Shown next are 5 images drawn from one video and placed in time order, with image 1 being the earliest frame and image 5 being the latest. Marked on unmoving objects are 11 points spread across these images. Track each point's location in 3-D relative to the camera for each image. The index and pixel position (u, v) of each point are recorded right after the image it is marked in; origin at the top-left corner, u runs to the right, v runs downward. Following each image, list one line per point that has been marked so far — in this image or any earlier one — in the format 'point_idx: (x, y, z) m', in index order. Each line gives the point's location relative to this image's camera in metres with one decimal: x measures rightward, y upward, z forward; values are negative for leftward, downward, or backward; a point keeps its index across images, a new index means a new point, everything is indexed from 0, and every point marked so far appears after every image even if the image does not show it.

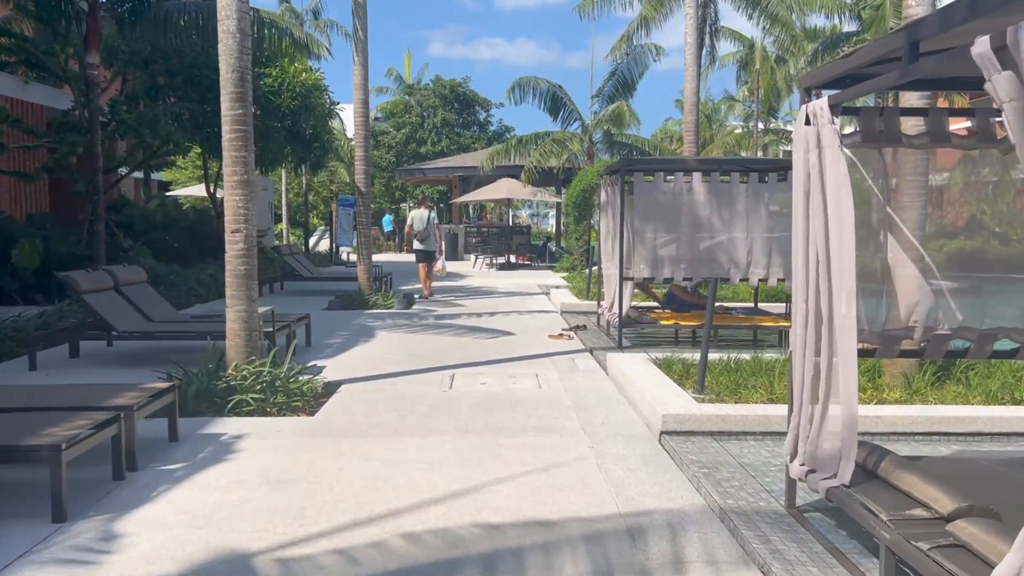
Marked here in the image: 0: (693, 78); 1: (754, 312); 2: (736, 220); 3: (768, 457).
0: (+3.4, +3.9, +15.9) m
1: (+3.4, -0.3, +11.8) m
2: (+2.8, +0.9, +10.7) m
3: (+1.7, -1.2, +5.8) m
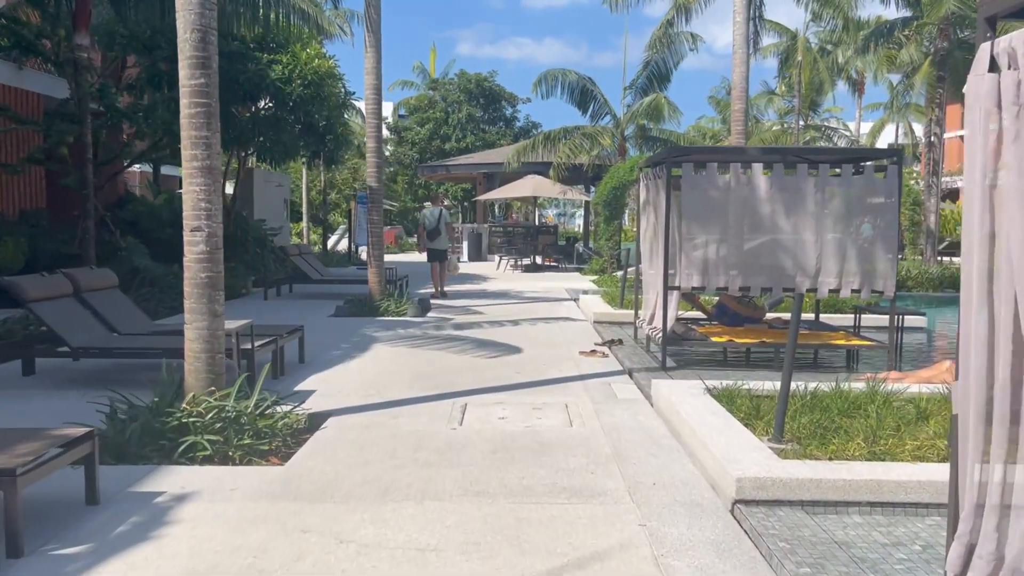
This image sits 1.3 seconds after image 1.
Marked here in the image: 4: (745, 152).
0: (+3.9, +3.8, +14.2) m
1: (+3.7, -0.5, +10.2) m
2: (+3.1, +0.7, +9.1) m
3: (+1.9, -1.3, +4.2) m
4: (+2.5, +1.4, +9.0) m
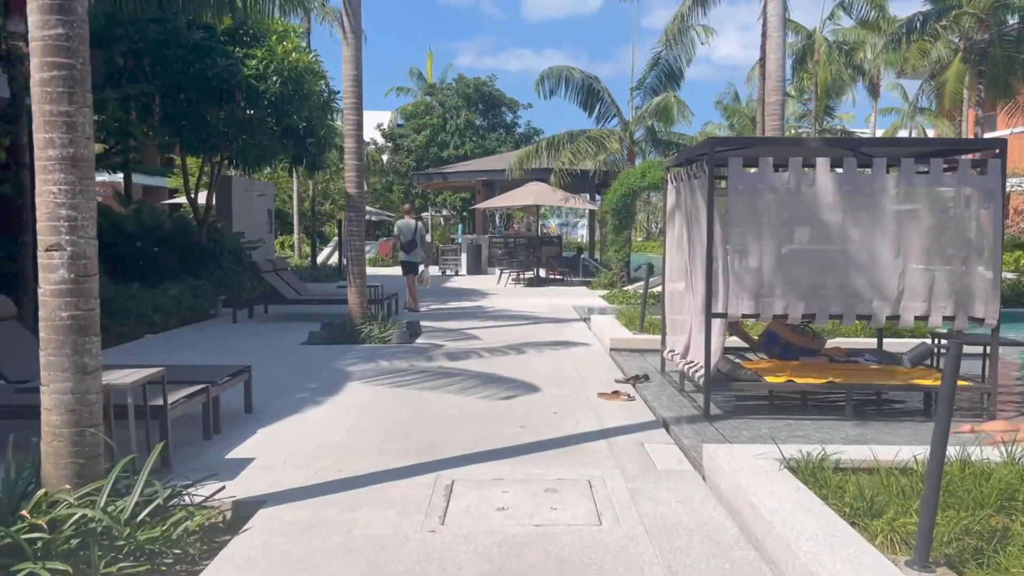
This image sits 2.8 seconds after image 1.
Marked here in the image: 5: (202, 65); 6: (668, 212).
0: (+3.9, +3.5, +12.4) m
1: (+3.7, -0.7, +8.3) m
2: (+3.1, +0.5, +7.2) m
3: (+1.9, -1.4, +2.3) m
4: (+2.5, +1.2, +7.1) m
5: (-5.7, +4.1, +15.8) m
6: (+1.7, +0.8, +9.1) m
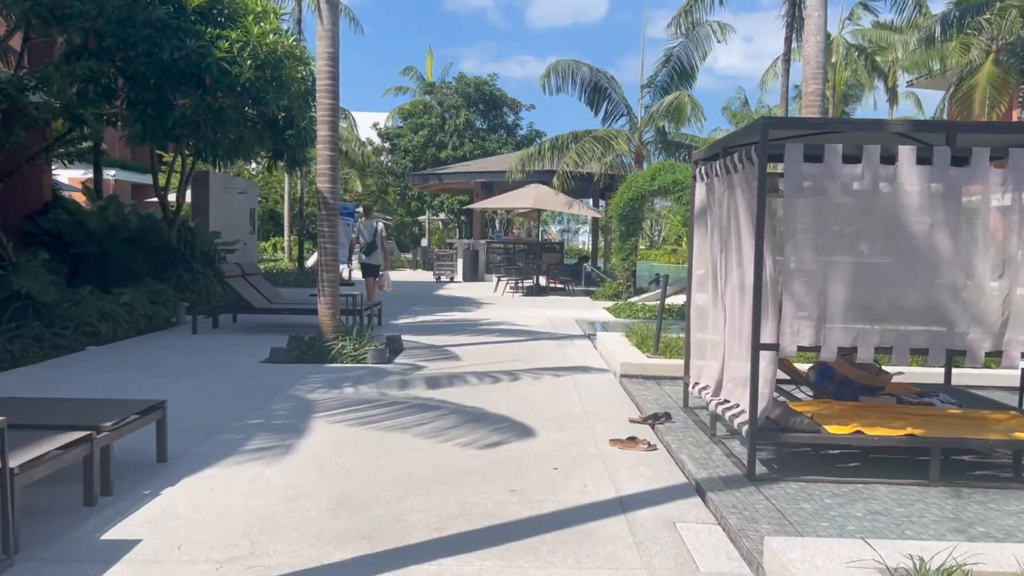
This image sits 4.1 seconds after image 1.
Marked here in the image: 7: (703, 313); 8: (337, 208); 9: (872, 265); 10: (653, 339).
0: (+3.9, +3.3, +10.8) m
1: (+3.6, -0.9, +6.6) m
2: (+3.1, +0.3, +5.6) m
3: (+1.8, -1.6, +0.7) m
4: (+2.4, +1.0, +5.5) m
5: (-5.7, +4.0, +14.2) m
6: (+1.6, +0.6, +7.5) m
7: (+1.6, -0.2, +7.3) m
8: (-2.2, +1.0, +10.8) m
9: (+2.4, +0.2, +5.6) m
10: (+1.8, -0.7, +10.8) m
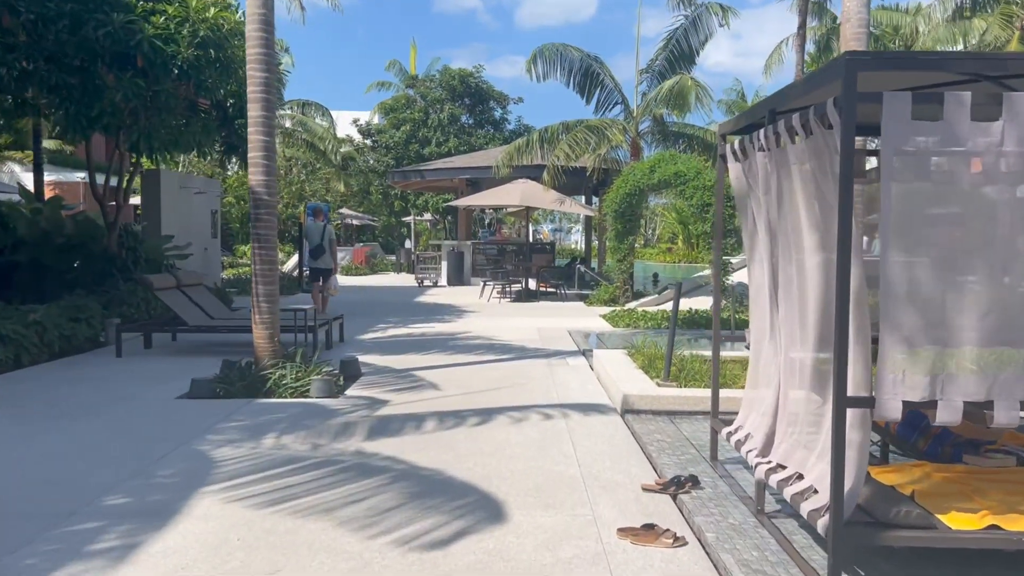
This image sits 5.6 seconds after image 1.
0: (+3.6, +3.2, +8.8) m
1: (+3.4, -1.0, +4.7) m
2: (+2.9, +0.2, +3.7) m
3: (+1.7, -1.7, -1.3) m
4: (+2.2, +0.9, +3.6) m
5: (-6.0, +3.8, +12.2) m
6: (+1.4, +0.5, +5.6) m
7: (+1.4, -0.3, +5.4) m
8: (-2.5, +0.9, +8.9) m
9: (+2.2, 0.0, +3.7) m
10: (+1.6, -0.8, +8.9) m
